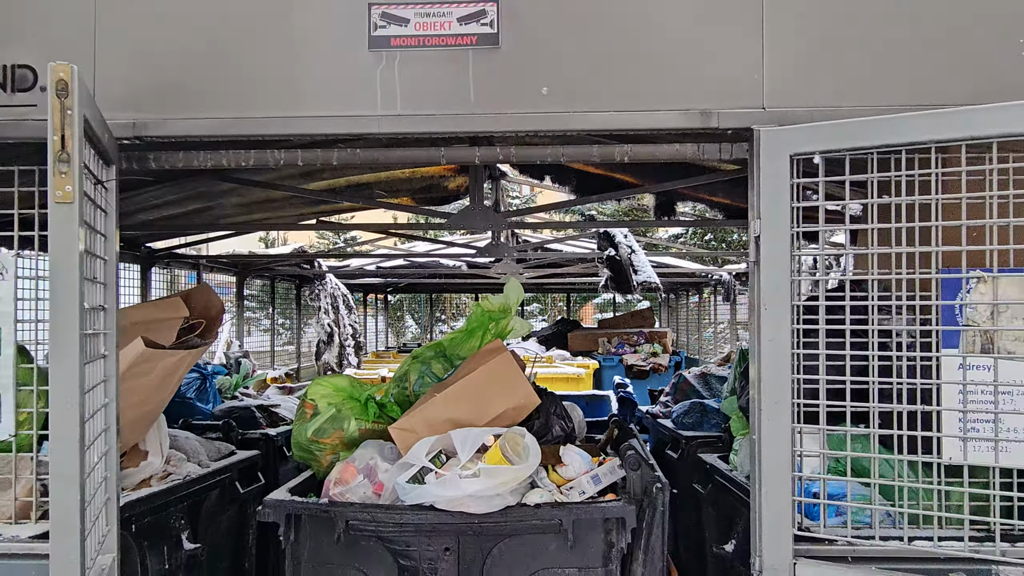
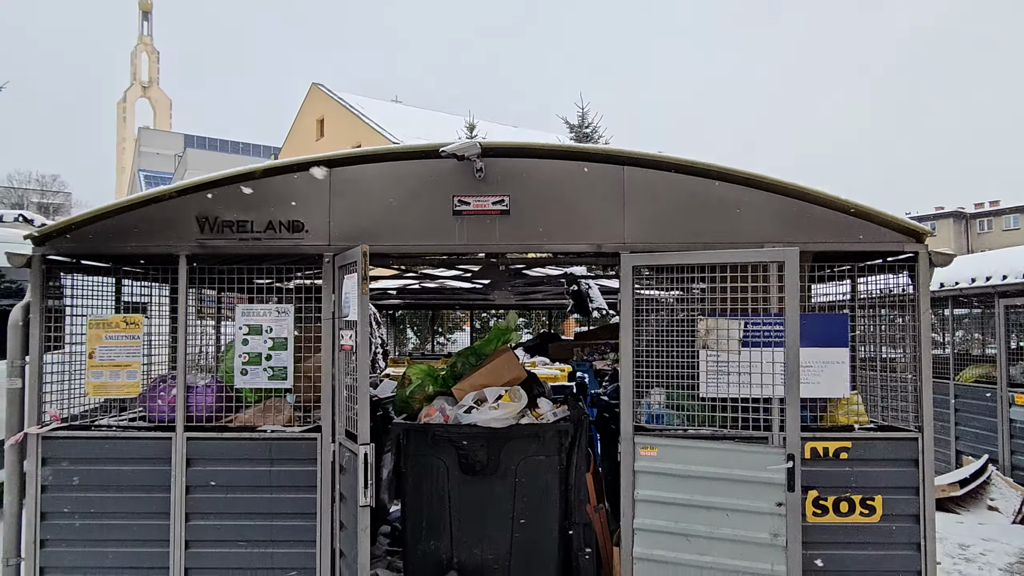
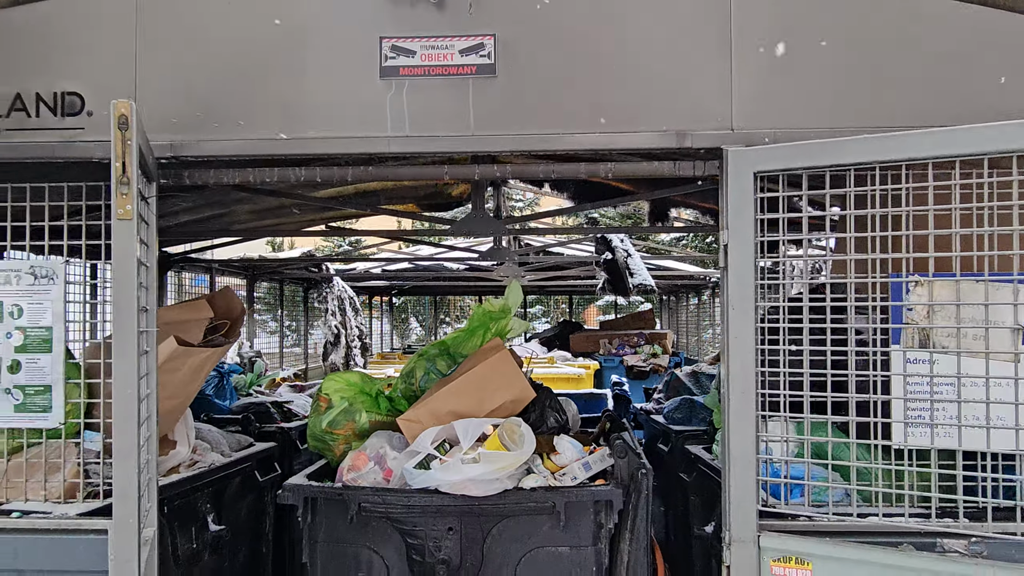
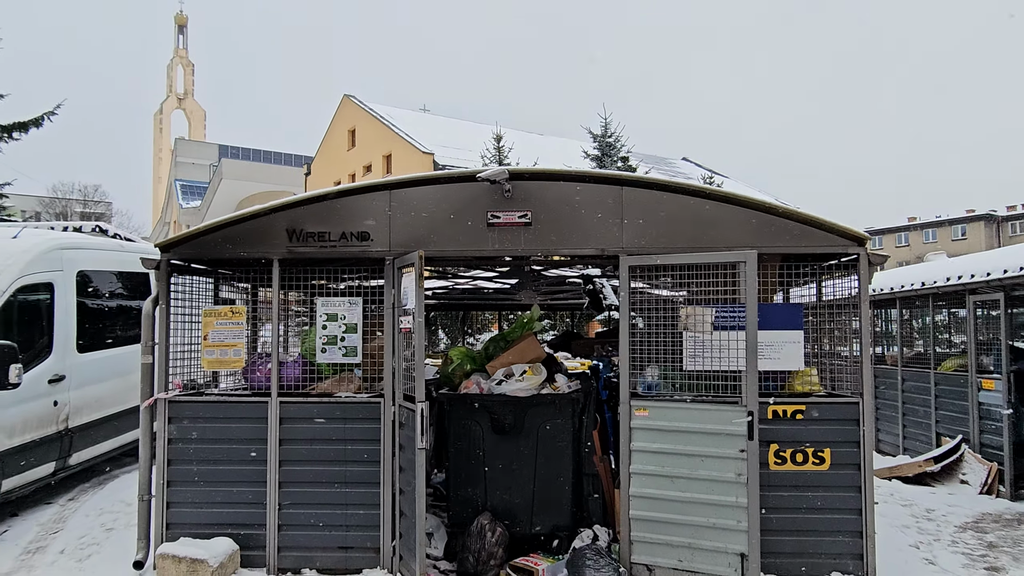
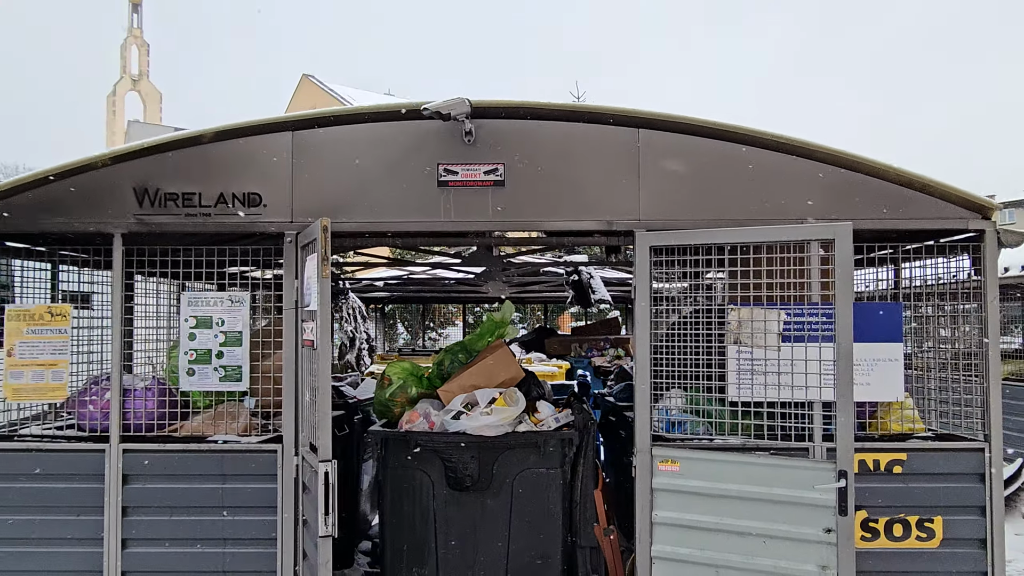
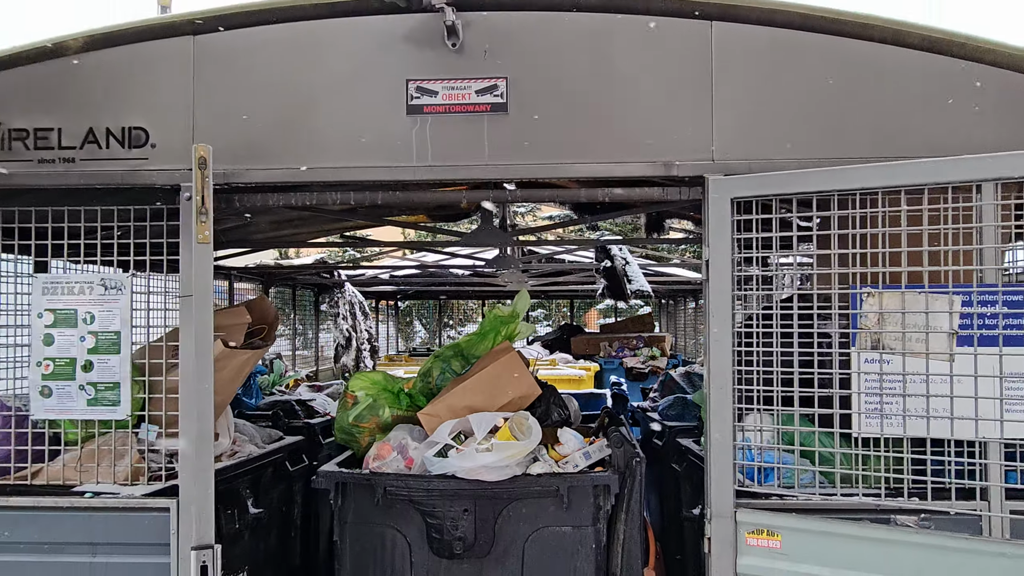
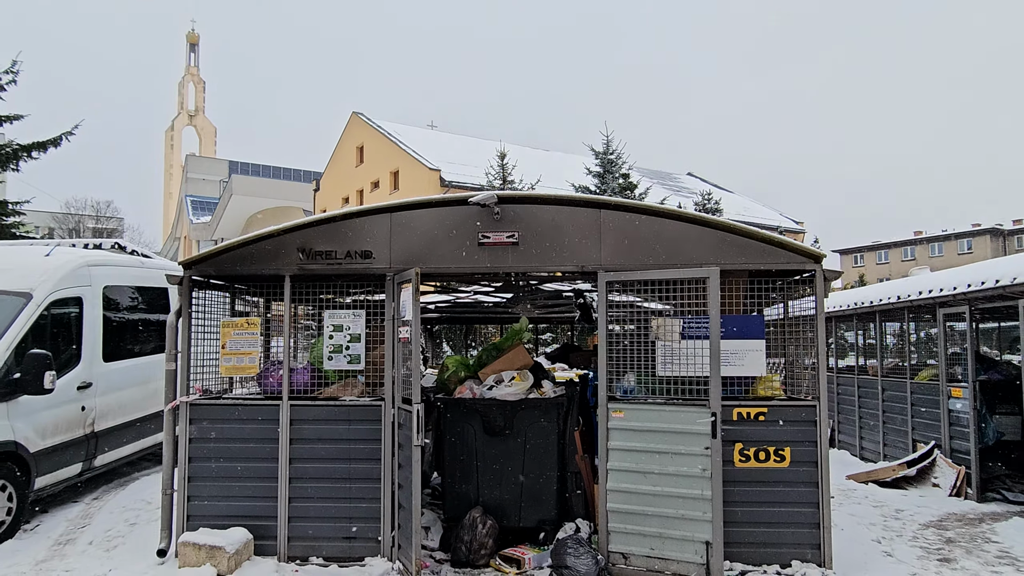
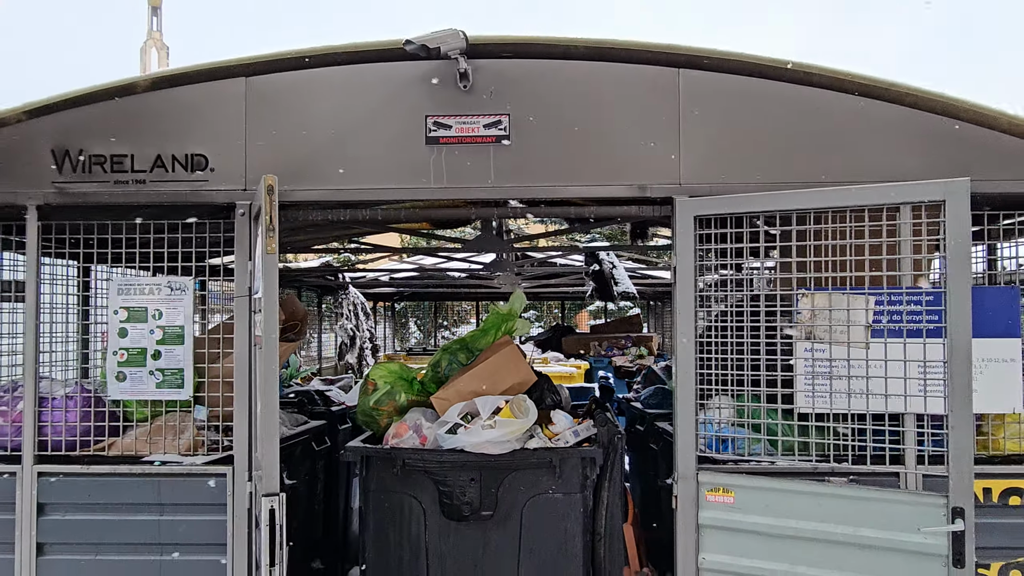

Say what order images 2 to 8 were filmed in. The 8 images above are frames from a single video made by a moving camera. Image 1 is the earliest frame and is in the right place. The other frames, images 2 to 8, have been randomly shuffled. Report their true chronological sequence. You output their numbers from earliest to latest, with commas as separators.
3, 6, 8, 5, 2, 4, 7
